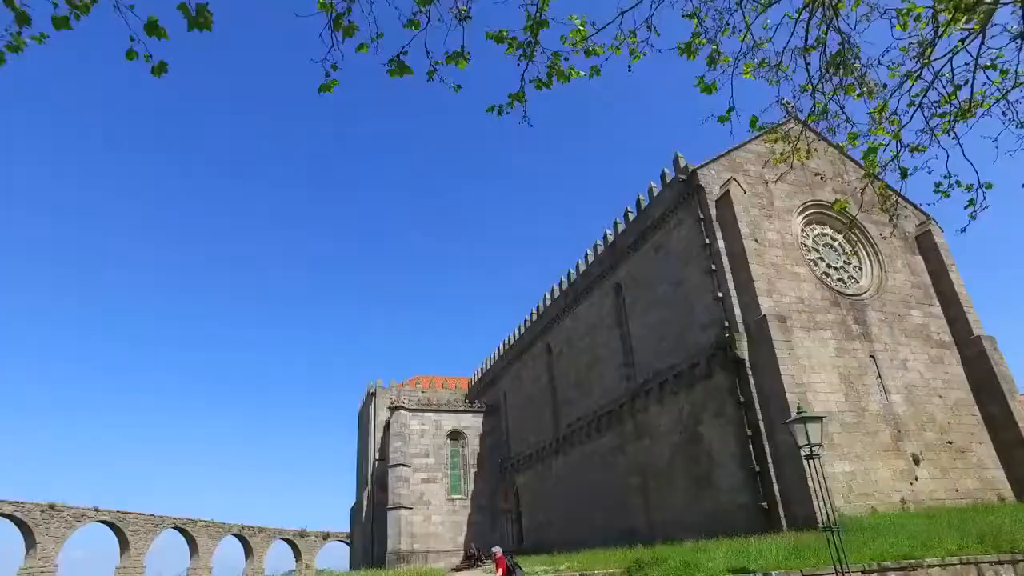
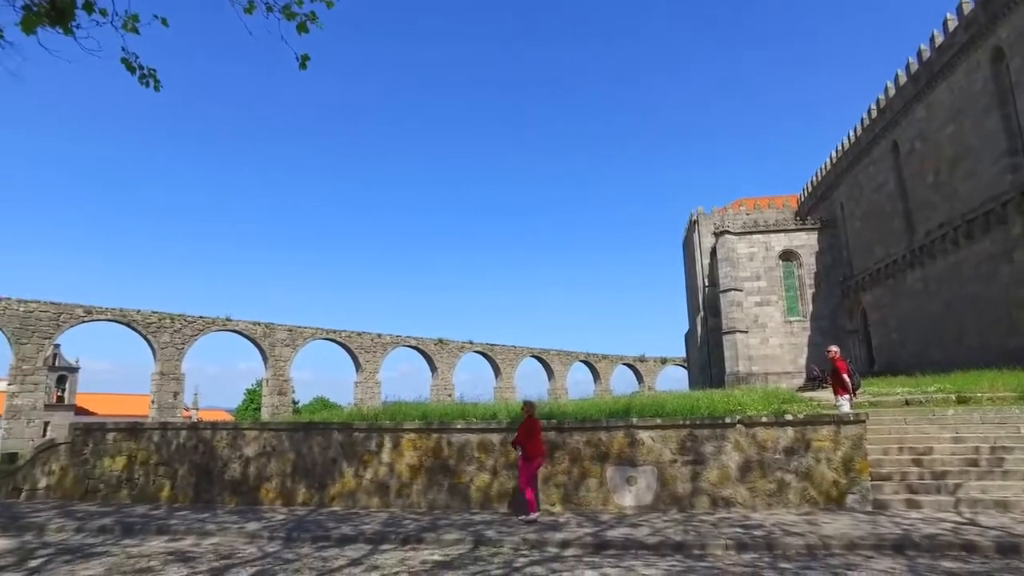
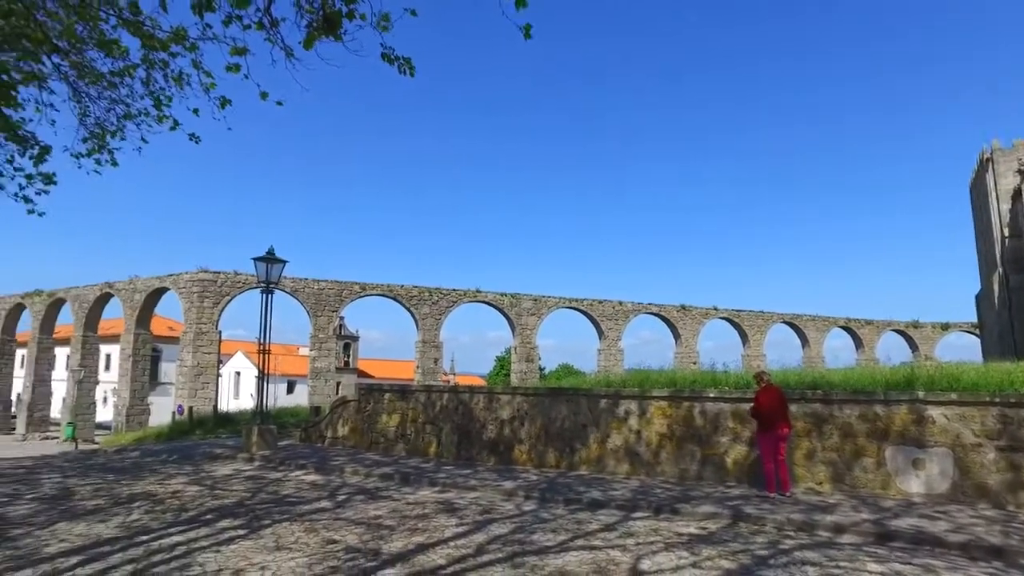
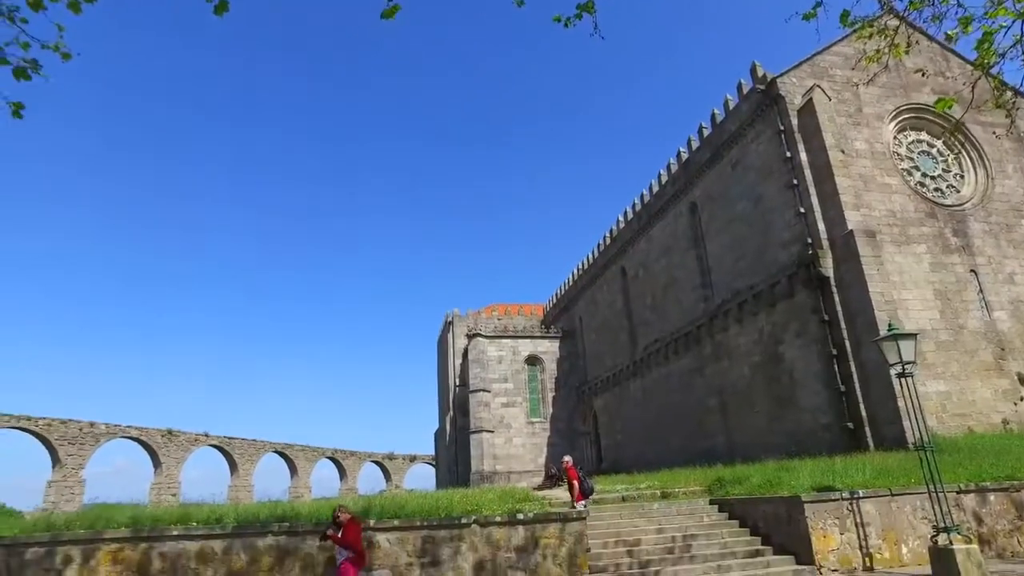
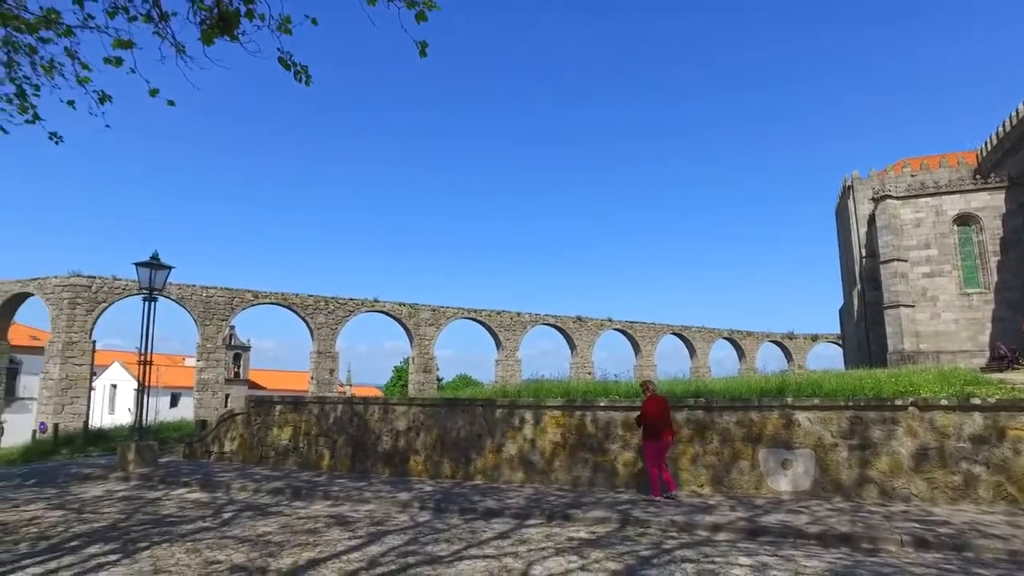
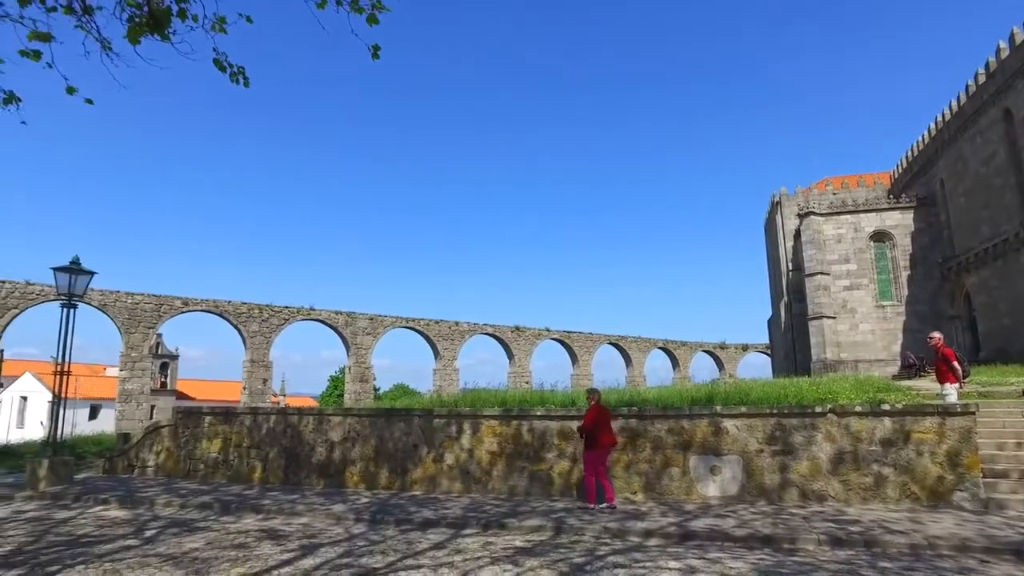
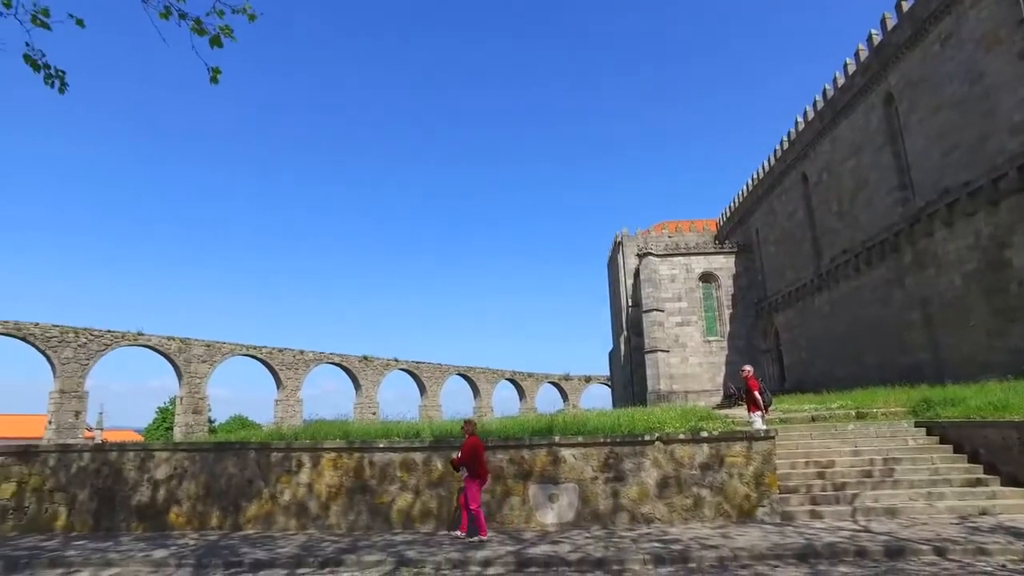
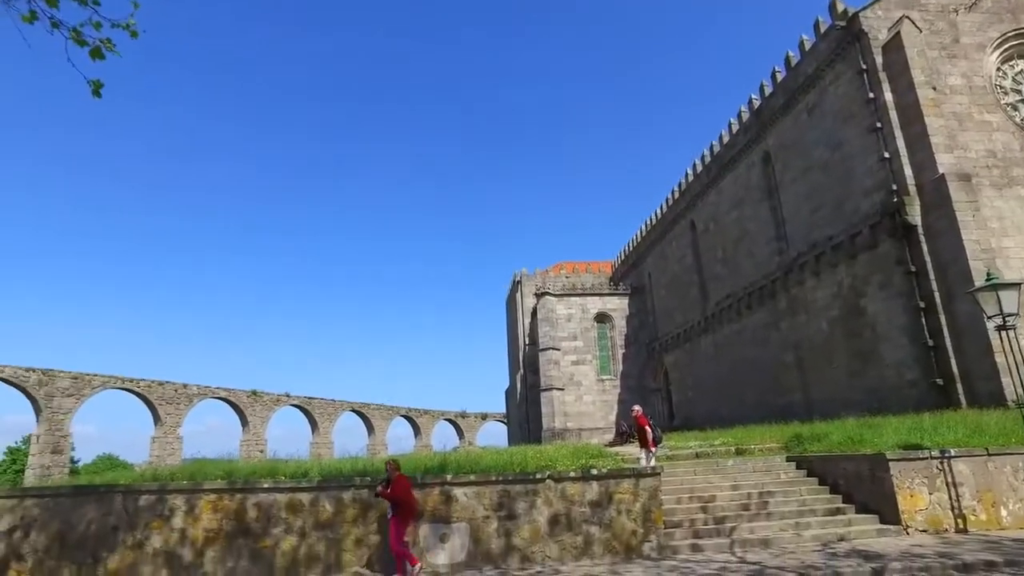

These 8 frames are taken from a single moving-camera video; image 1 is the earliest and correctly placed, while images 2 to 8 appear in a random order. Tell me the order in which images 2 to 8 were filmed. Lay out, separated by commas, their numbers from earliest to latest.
4, 8, 7, 2, 6, 5, 3
